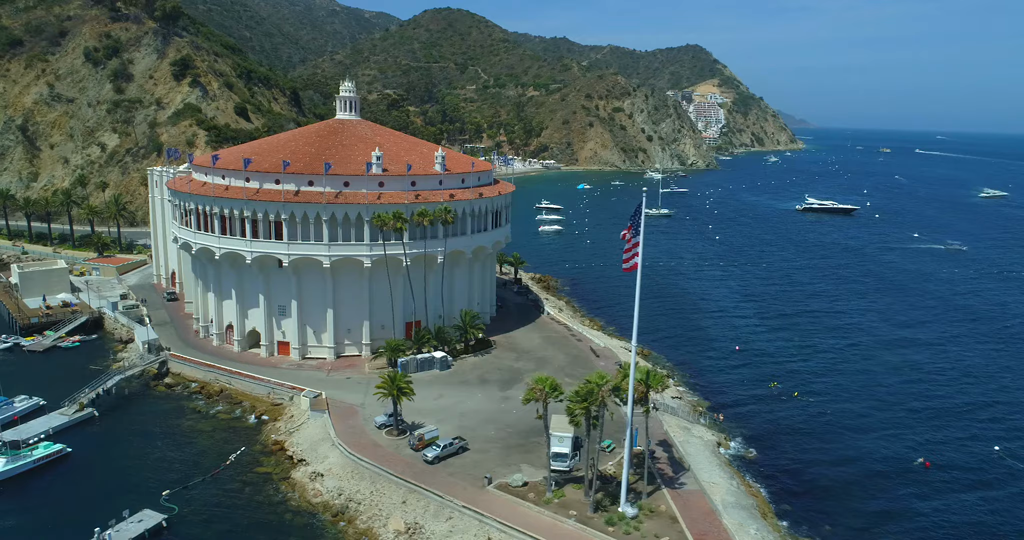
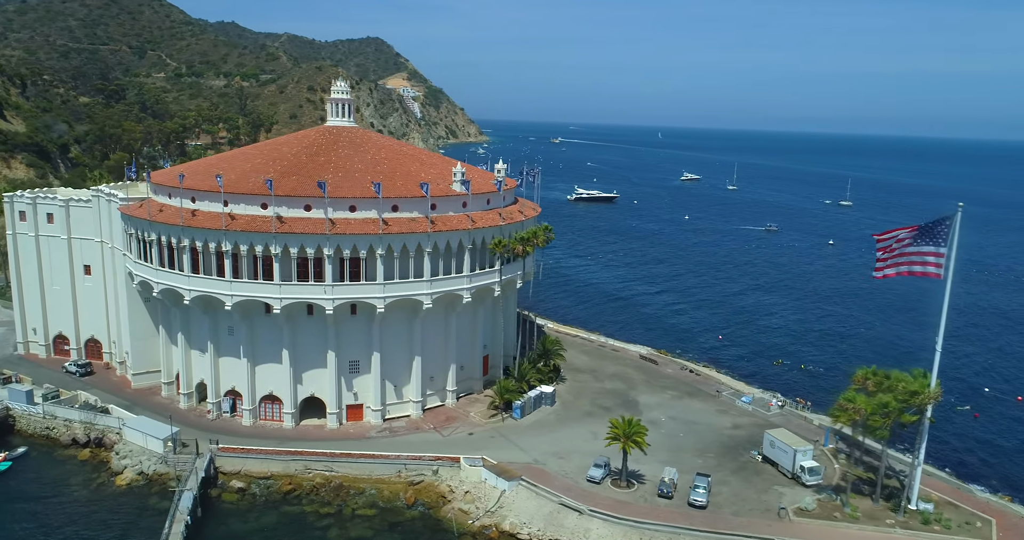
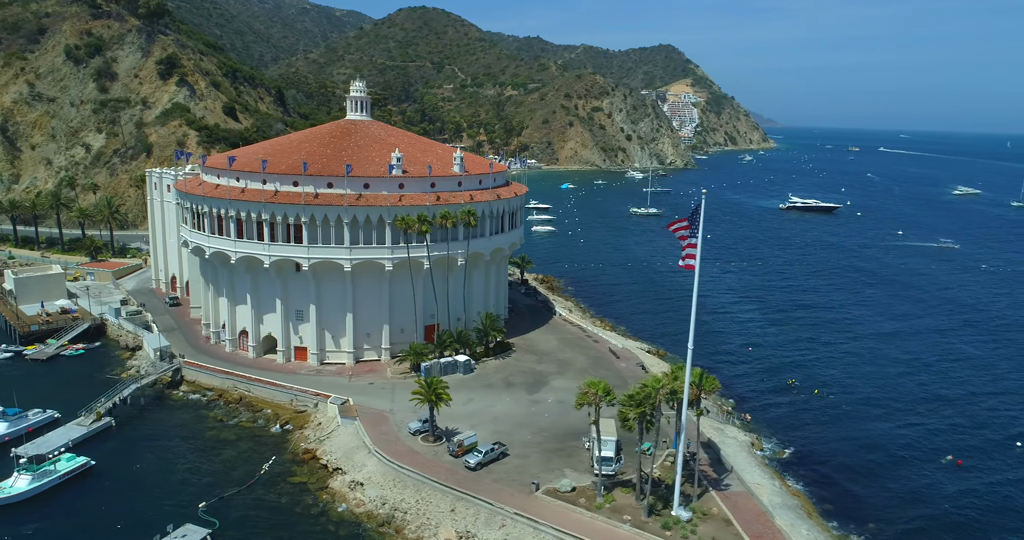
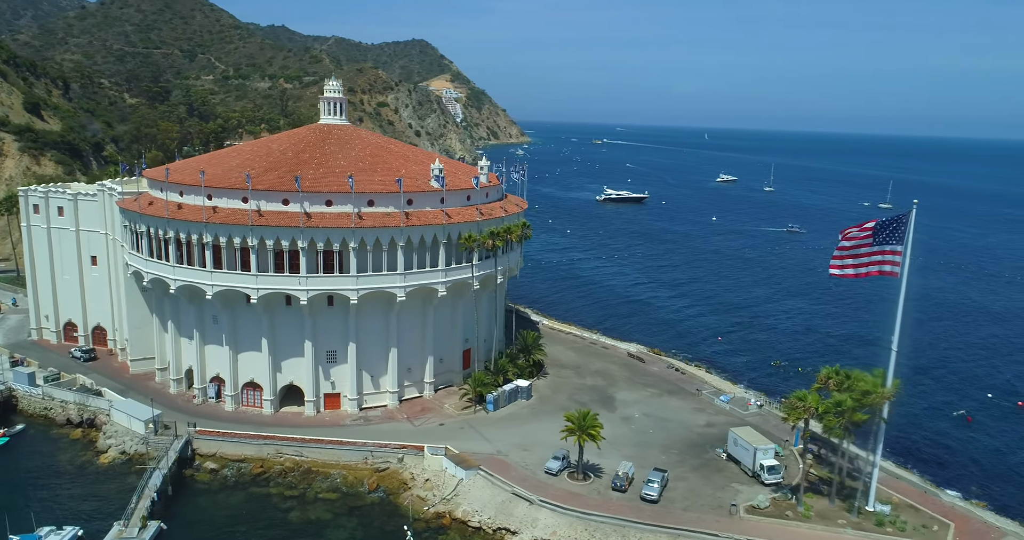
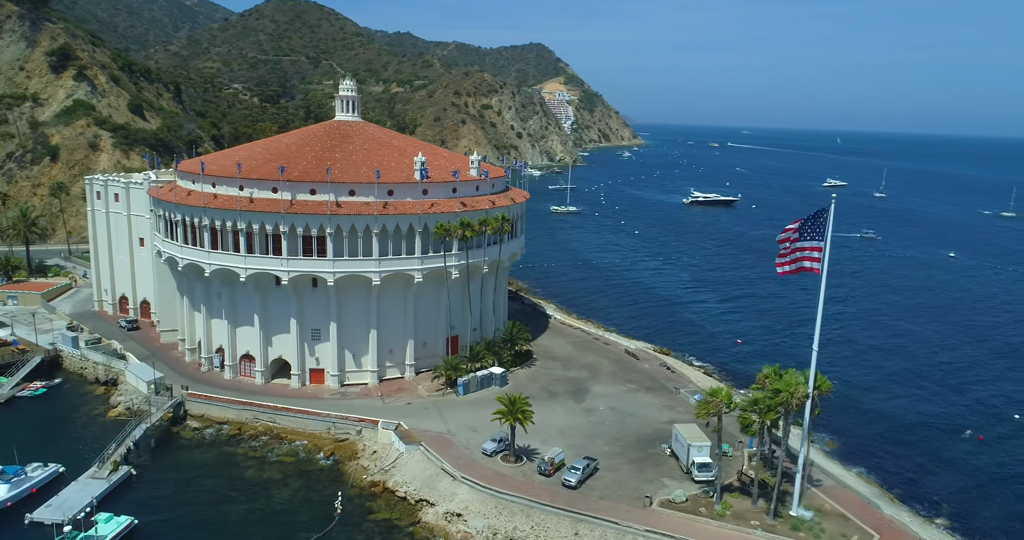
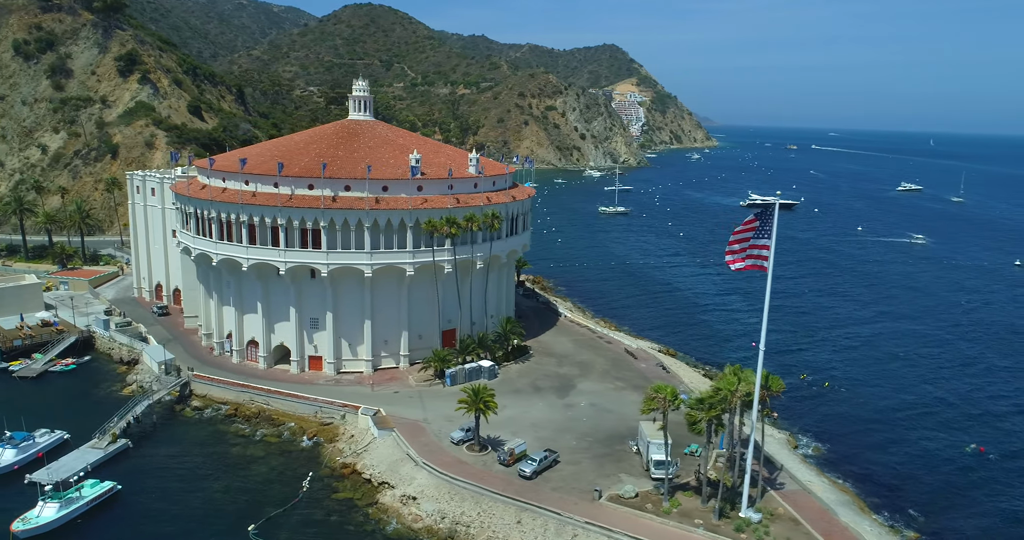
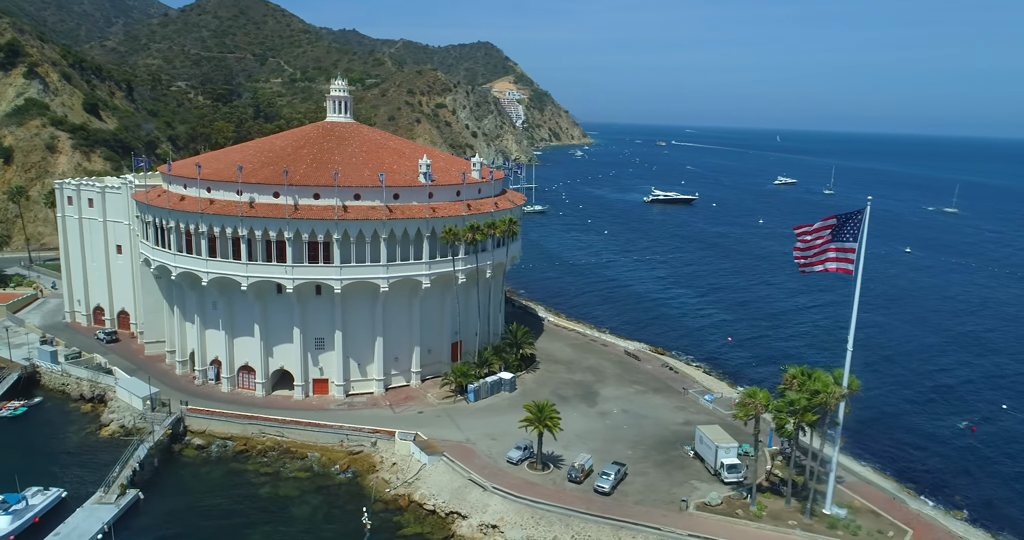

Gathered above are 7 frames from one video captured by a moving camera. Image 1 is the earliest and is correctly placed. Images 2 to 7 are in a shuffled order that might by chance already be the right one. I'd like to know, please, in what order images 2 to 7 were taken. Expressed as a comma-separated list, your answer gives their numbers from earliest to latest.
3, 6, 5, 7, 4, 2
